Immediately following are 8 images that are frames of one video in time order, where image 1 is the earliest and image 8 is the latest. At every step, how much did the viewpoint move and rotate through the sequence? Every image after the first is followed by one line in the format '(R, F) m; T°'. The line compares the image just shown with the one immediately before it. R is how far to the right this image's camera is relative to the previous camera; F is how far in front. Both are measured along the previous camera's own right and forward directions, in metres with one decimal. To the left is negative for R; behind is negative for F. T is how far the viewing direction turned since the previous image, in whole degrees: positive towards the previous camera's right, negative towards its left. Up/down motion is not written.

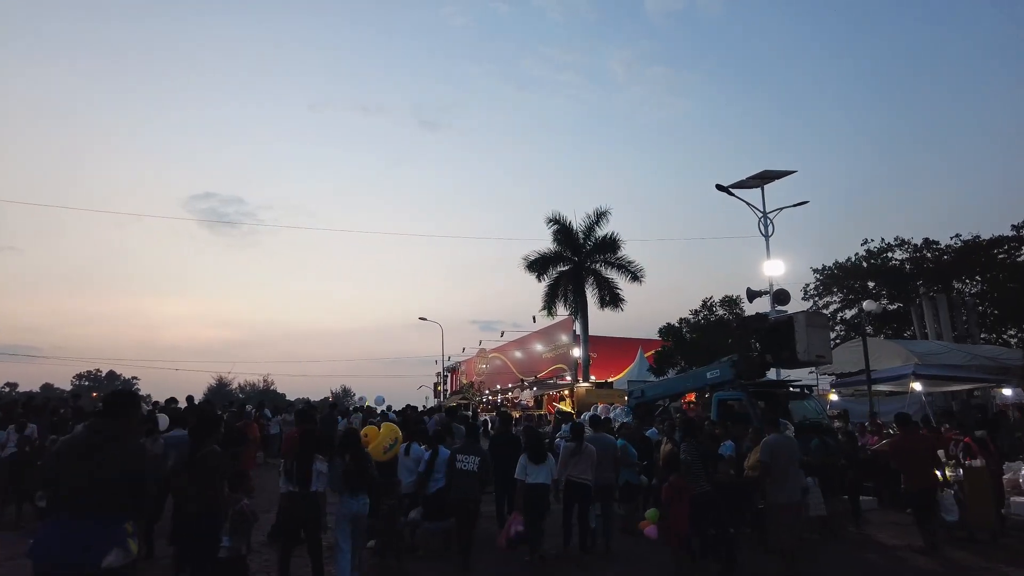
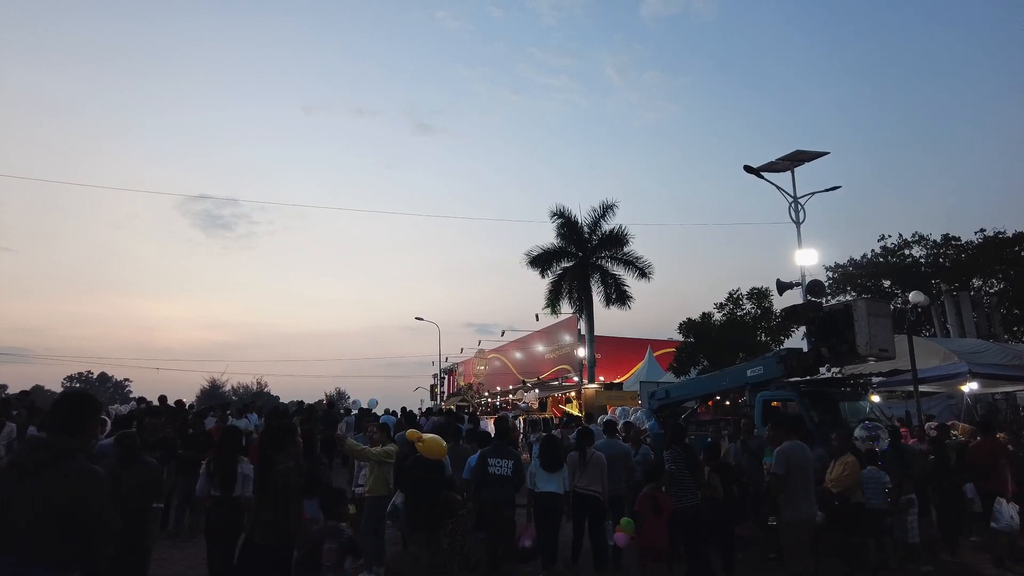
(-0.3, +1.8) m; 0°
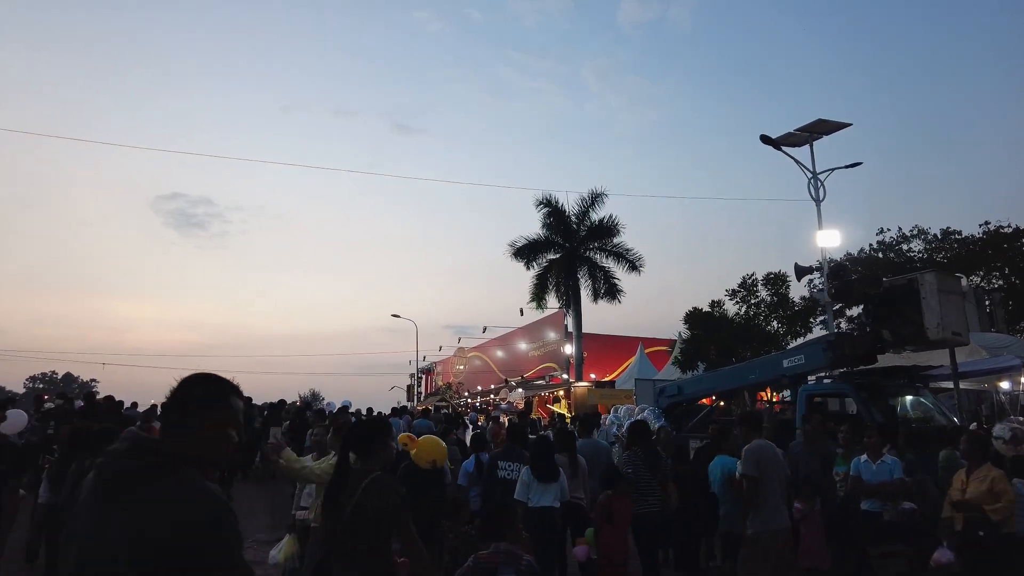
(-0.2, +2.1) m; +2°
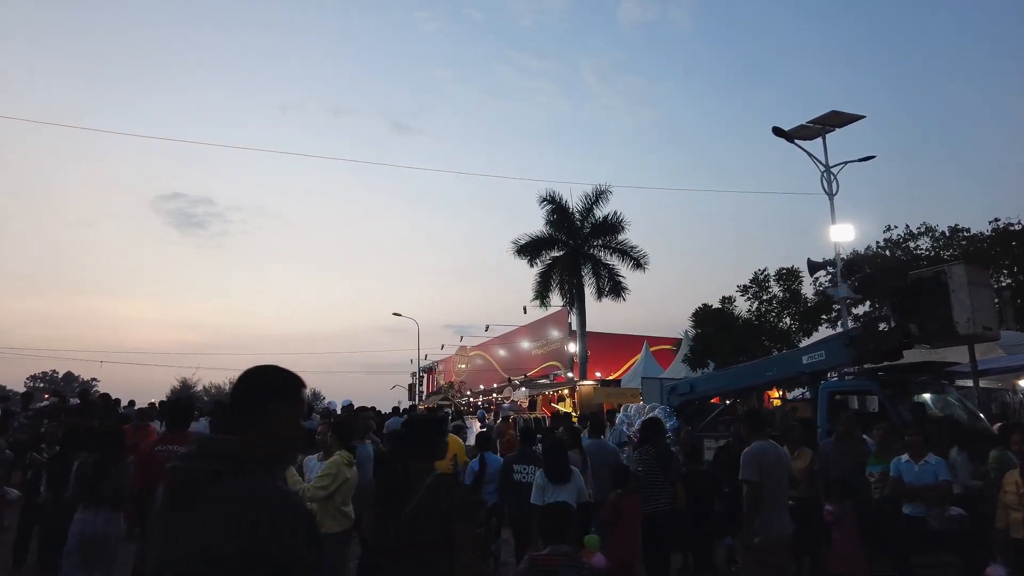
(-0.1, +0.4) m; 0°
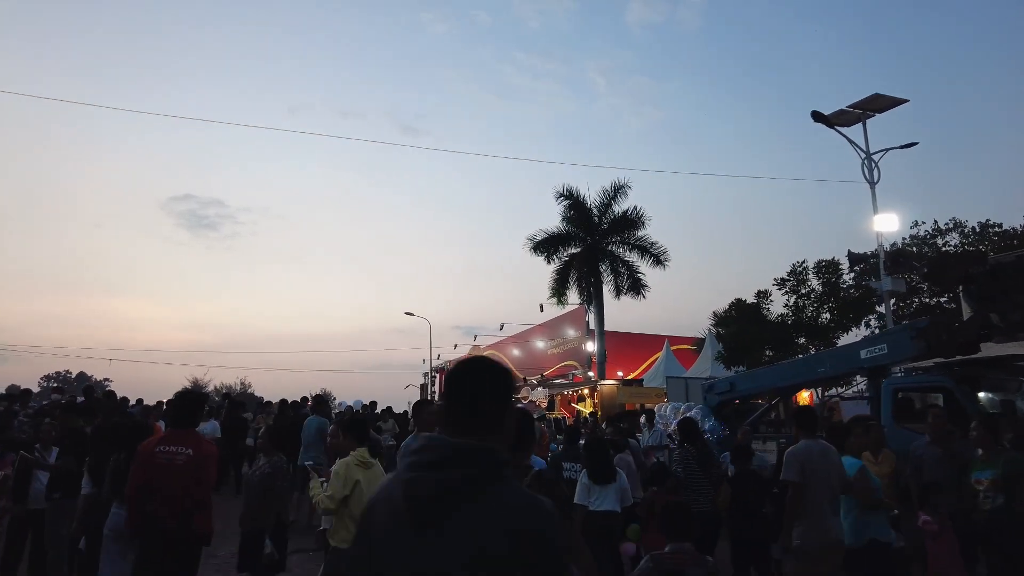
(-0.3, +0.8) m; -1°
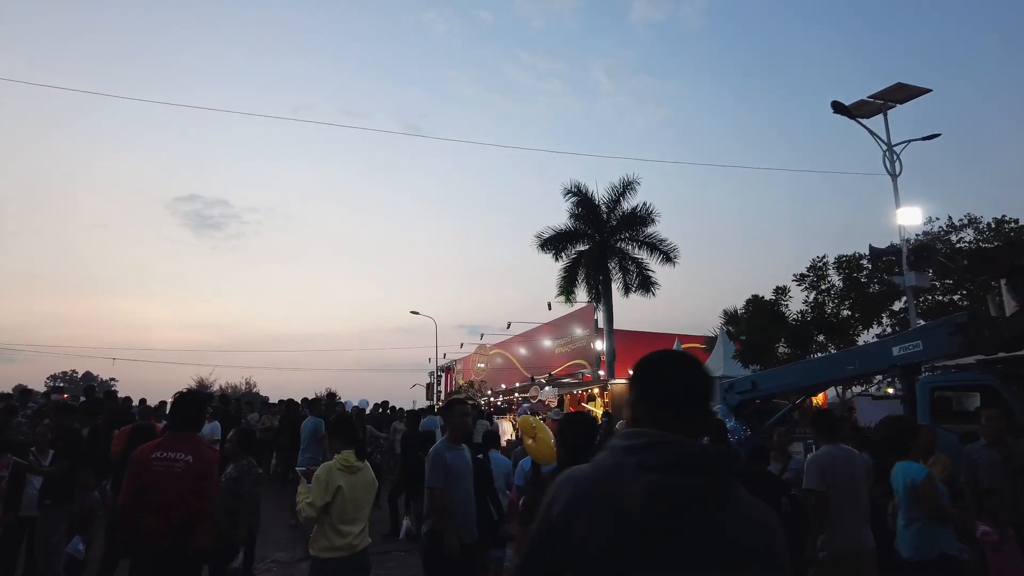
(-0.2, +0.4) m; 0°
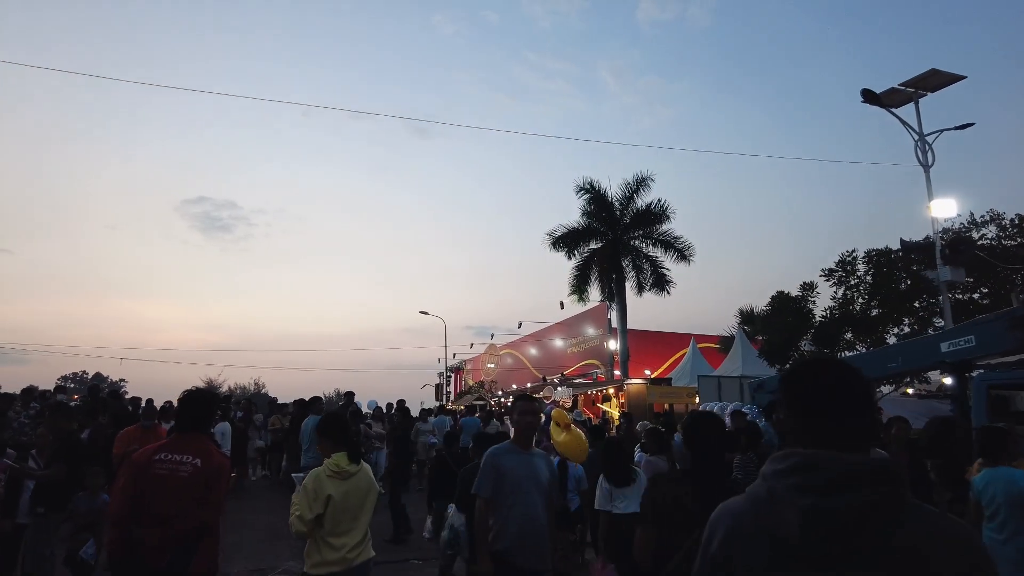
(-0.2, +0.5) m; -1°
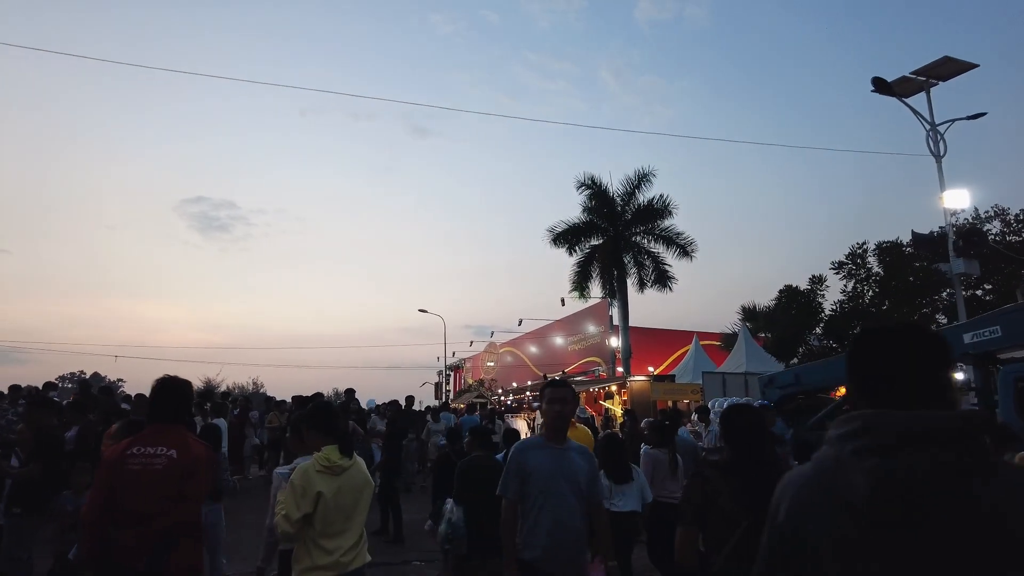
(-0.1, +0.3) m; 0°
